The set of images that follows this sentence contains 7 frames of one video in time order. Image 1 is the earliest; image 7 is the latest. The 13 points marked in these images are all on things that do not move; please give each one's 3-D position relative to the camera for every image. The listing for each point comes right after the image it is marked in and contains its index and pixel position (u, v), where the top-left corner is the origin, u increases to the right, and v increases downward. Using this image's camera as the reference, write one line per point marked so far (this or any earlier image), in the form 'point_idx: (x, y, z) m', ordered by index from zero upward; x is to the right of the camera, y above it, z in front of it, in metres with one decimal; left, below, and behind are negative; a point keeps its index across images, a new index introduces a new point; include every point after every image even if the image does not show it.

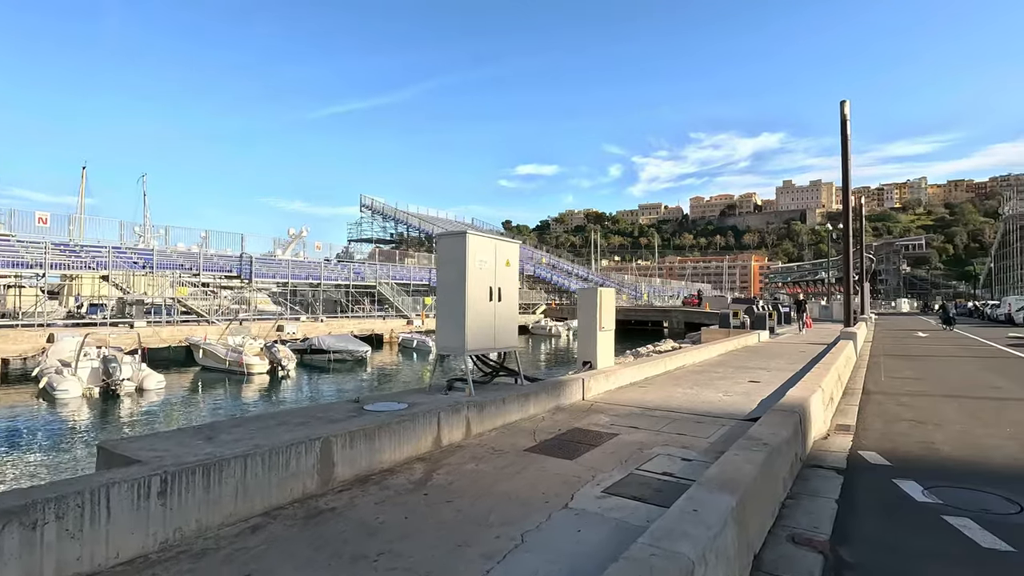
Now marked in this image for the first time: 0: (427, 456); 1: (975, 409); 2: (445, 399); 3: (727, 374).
0: (-0.9, -1.8, +5.6) m
1: (+8.8, -2.3, +10.1) m
2: (-0.8, -1.3, +6.4) m
3: (+4.9, -2.0, +12.1) m
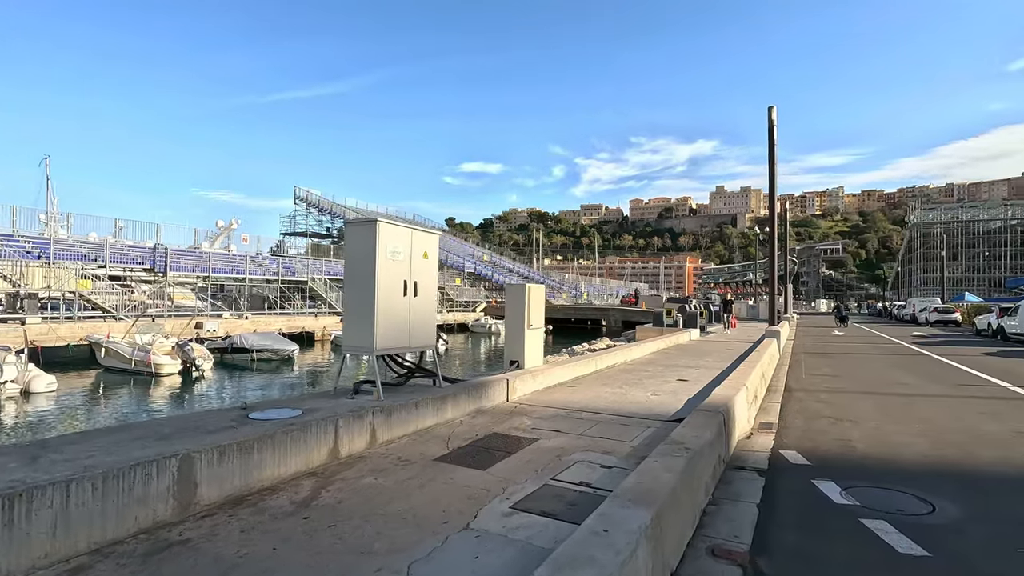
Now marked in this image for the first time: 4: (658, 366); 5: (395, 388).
0: (-1.8, -1.7, +5.0) m
1: (+7.4, -2.3, +10.5) m
2: (-1.8, -1.3, +5.8) m
3: (+3.3, -1.9, +12.0) m
4: (+3.5, -1.9, +13.0) m
5: (-1.5, -1.3, +6.7) m
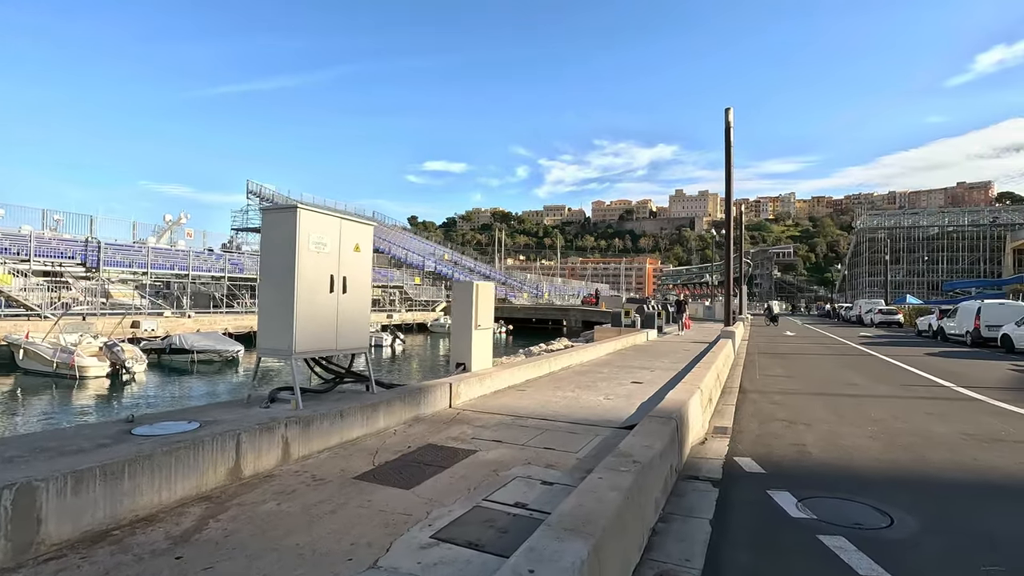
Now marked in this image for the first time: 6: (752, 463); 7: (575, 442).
0: (-2.4, -1.6, +4.2) m
1: (+6.4, -2.3, +10.4) m
2: (-2.4, -1.2, +5.1) m
3: (+2.2, -1.9, +11.7) m
4: (+2.4, -1.9, +12.6) m
5: (-2.2, -1.2, +6.0) m
6: (+3.0, -2.2, +6.8) m
7: (+0.7, -1.7, +6.0) m
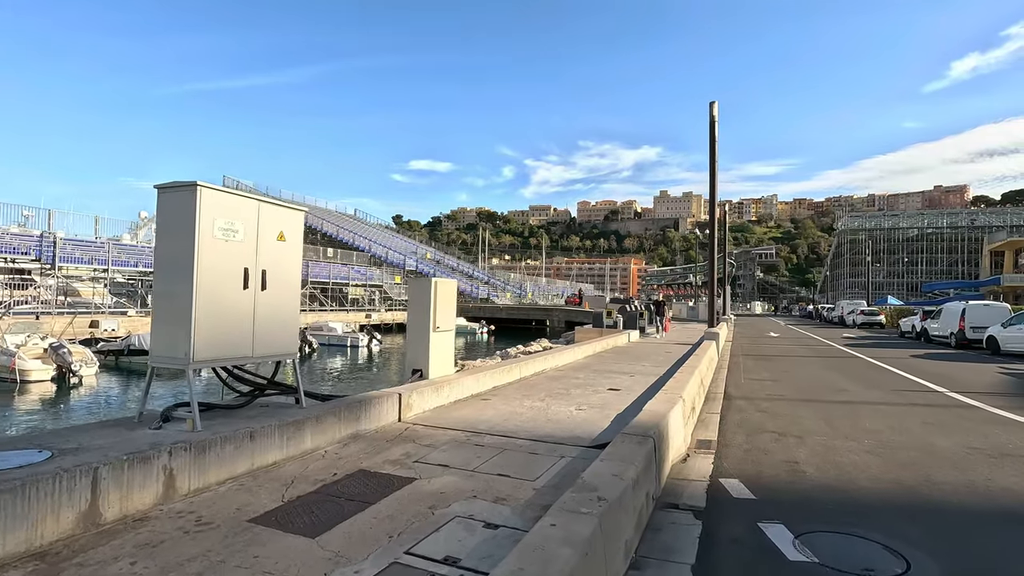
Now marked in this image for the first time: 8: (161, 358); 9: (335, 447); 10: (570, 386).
0: (-2.8, -1.6, +3.3) m
1: (+5.8, -2.3, +9.6) m
2: (-2.9, -1.2, +4.1) m
3: (+1.5, -1.9, +10.8) m
4: (+1.7, -1.9, +11.8) m
5: (-2.6, -1.2, +5.0) m
6: (+2.5, -2.2, +5.9) m
7: (+0.2, -1.7, +5.1) m
8: (-3.1, -0.6, +4.7) m
9: (-1.8, -1.7, +5.6) m
10: (+1.1, -1.8, +10.0) m
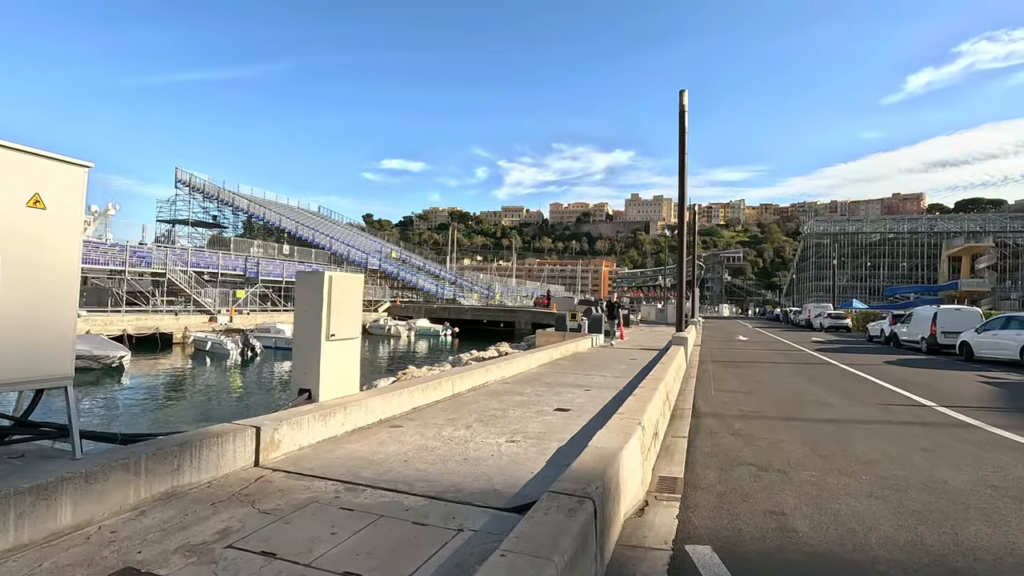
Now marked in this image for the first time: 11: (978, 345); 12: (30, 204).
0: (-3.6, -1.5, +1.4) m
1: (+4.7, -2.3, +8.2) m
2: (-3.7, -1.1, +2.2) m
3: (+0.4, -1.8, +9.1) m
4: (+0.5, -1.9, +10.1) m
5: (-3.5, -1.1, +3.1) m
6: (+1.6, -2.2, +4.3) m
7: (-0.6, -1.6, +3.3) m
8: (-3.9, -0.5, +2.8) m
9: (-2.7, -1.6, +3.7) m
10: (0.0, -1.8, +8.3) m
11: (+17.4, -2.1, +20.0) m
12: (-3.2, +0.6, +3.5) m
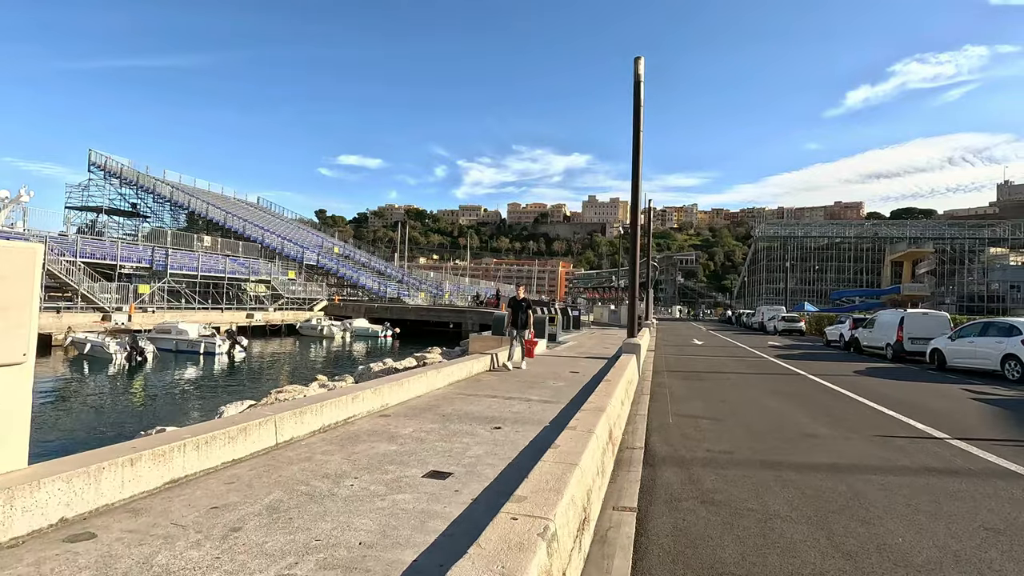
0: (-4.5, -1.4, -2.0) m
1: (+3.2, -2.3, +5.4) m
2: (-4.6, -1.0, -1.2) m
3: (-1.1, -1.7, +6.0) m
4: (-1.1, -1.8, +7.0) m
5: (-4.5, -1.0, -0.2) m
6: (+0.5, -2.1, +1.3) m
7: (-1.7, -1.5, +0.2) m
8: (-4.9, -0.4, -0.6) m
9: (-3.8, -1.5, +0.4) m
10: (-1.5, -1.7, +5.2) m
11: (+15.0, -2.2, +18.2) m
12: (-4.3, +0.7, +0.2) m
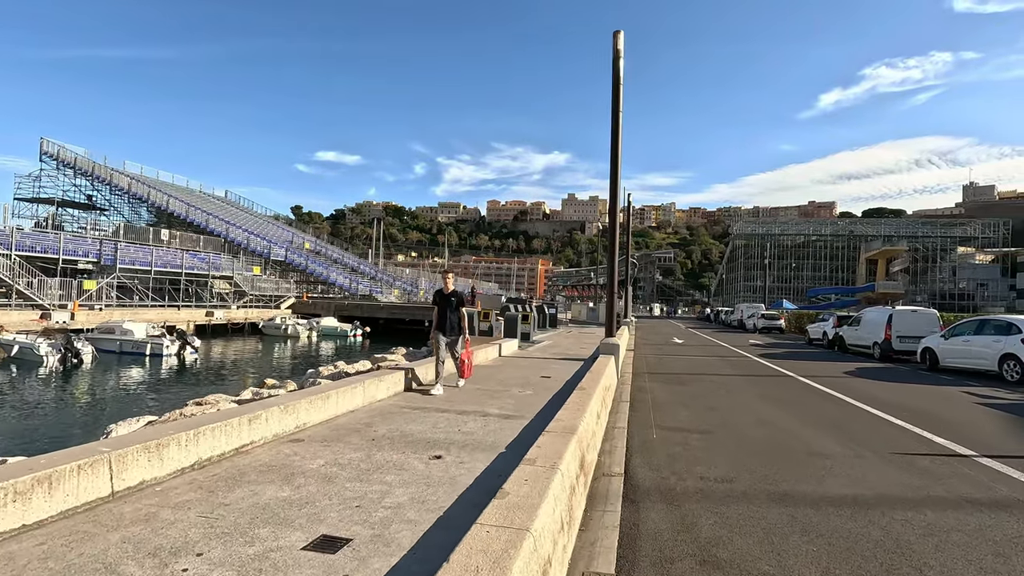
0: (-4.7, -1.3, -3.7) m
1: (+2.7, -2.2, +4.1) m
2: (-4.9, -0.9, -2.9) m
3: (-1.7, -1.6, +4.5) m
4: (-1.6, -1.6, +5.5) m
5: (-4.8, -0.9, -1.9) m
6: (+0.1, -2.0, -0.2) m
7: (-2.0, -1.4, -1.4) m
8: (-5.1, -0.3, -2.3) m
9: (-4.1, -1.4, -1.3) m
10: (-2.0, -1.6, +3.6) m
11: (+14.0, -2.1, +17.3) m
12: (-4.6, +0.8, -1.5) m
